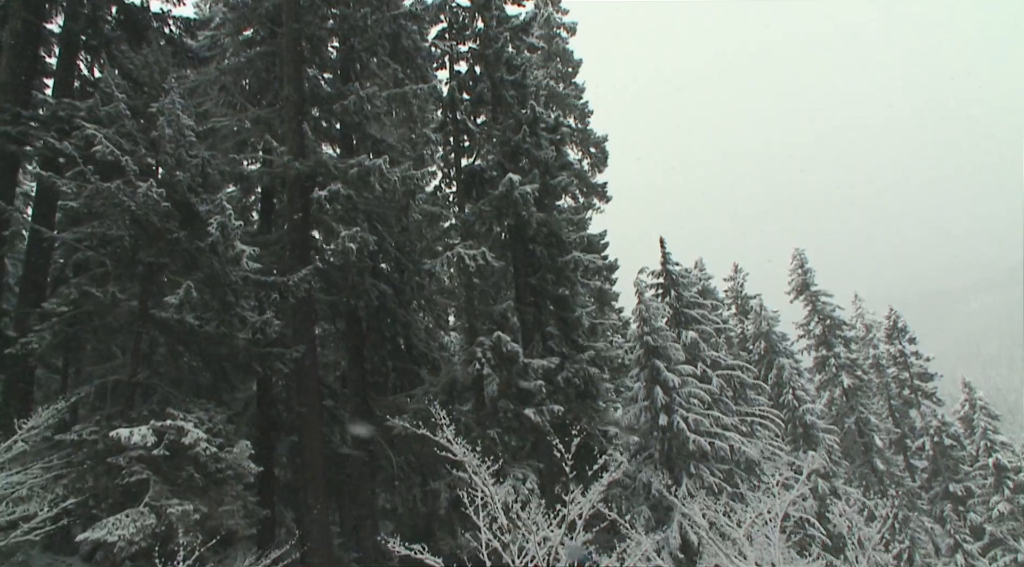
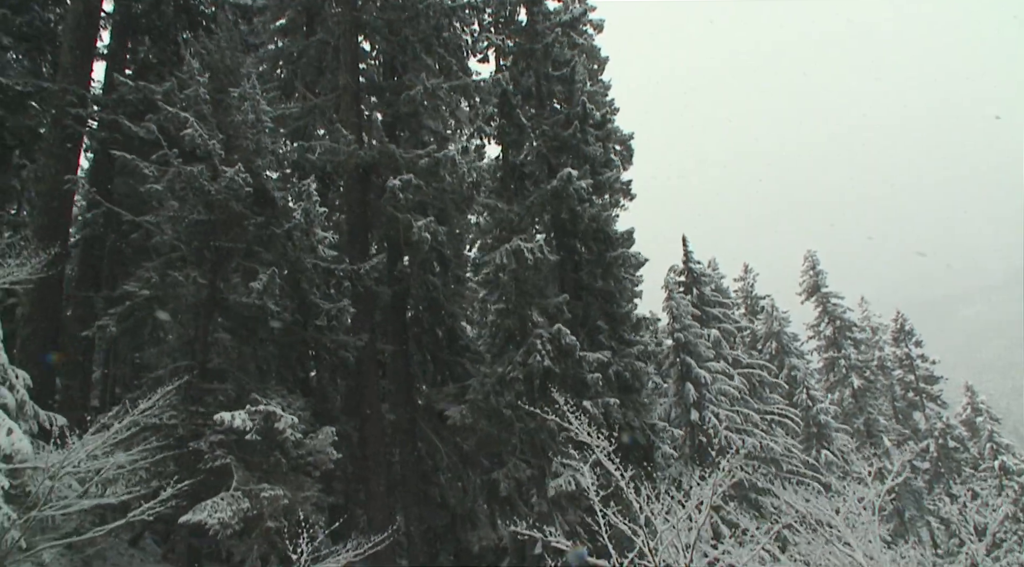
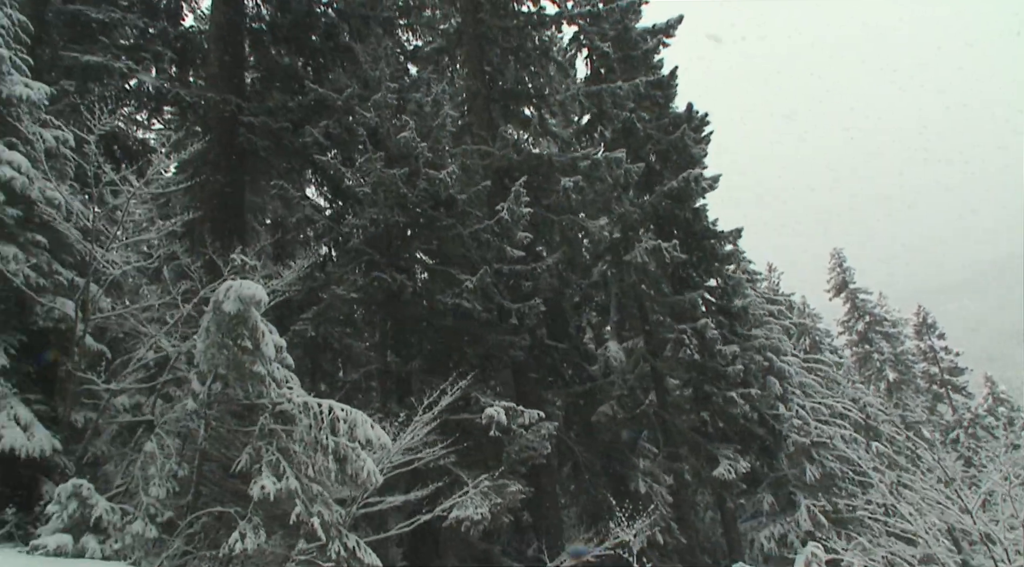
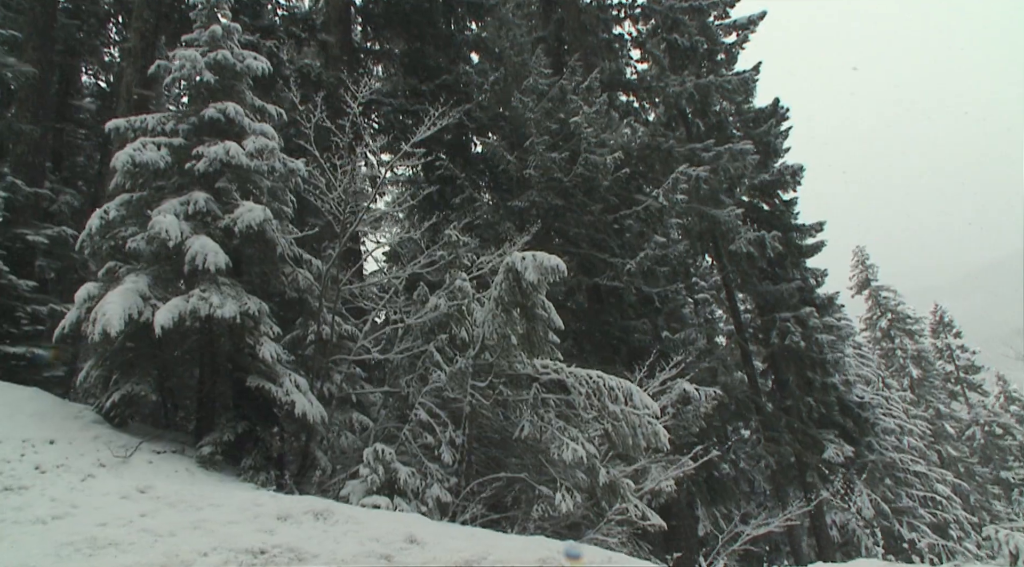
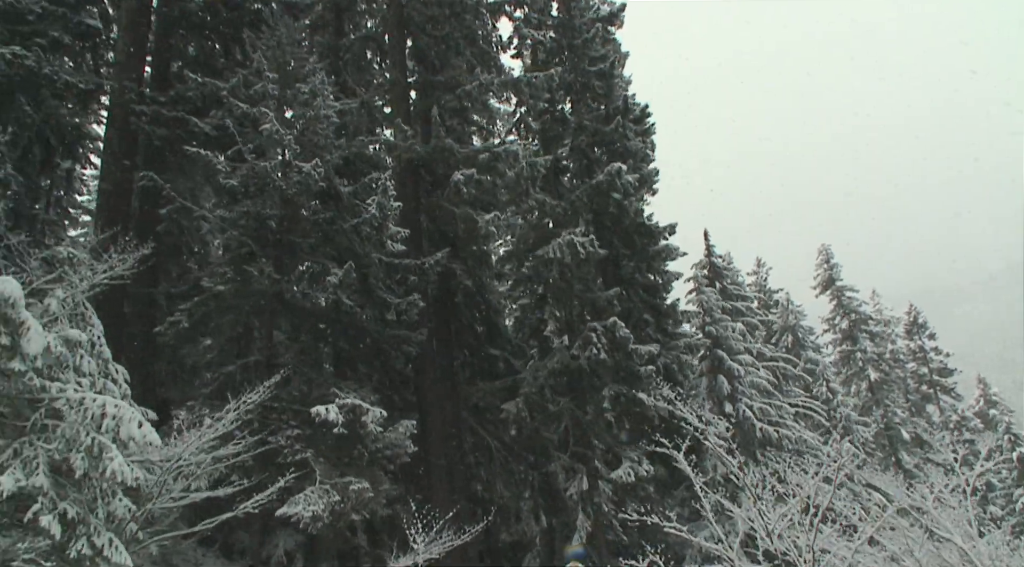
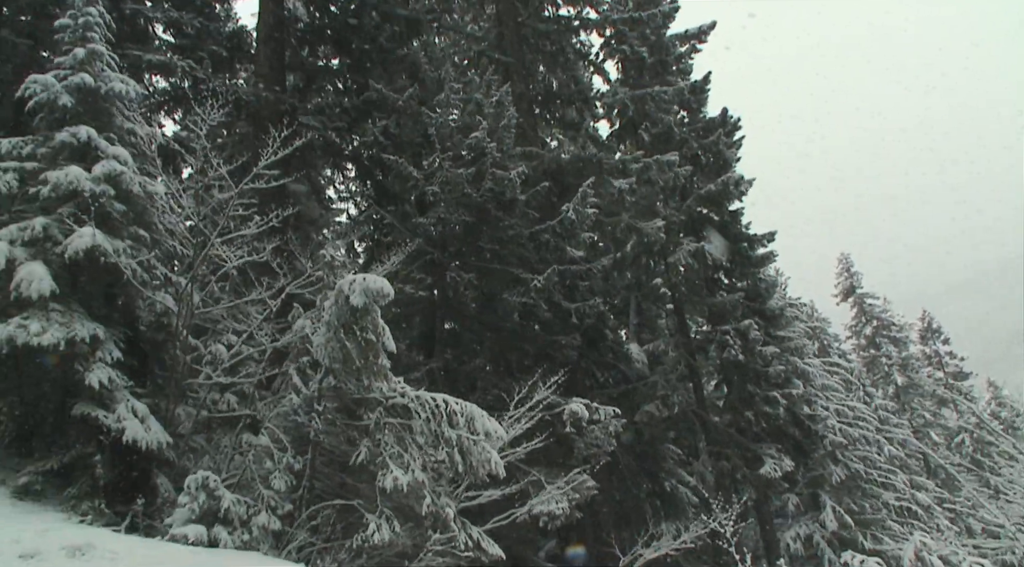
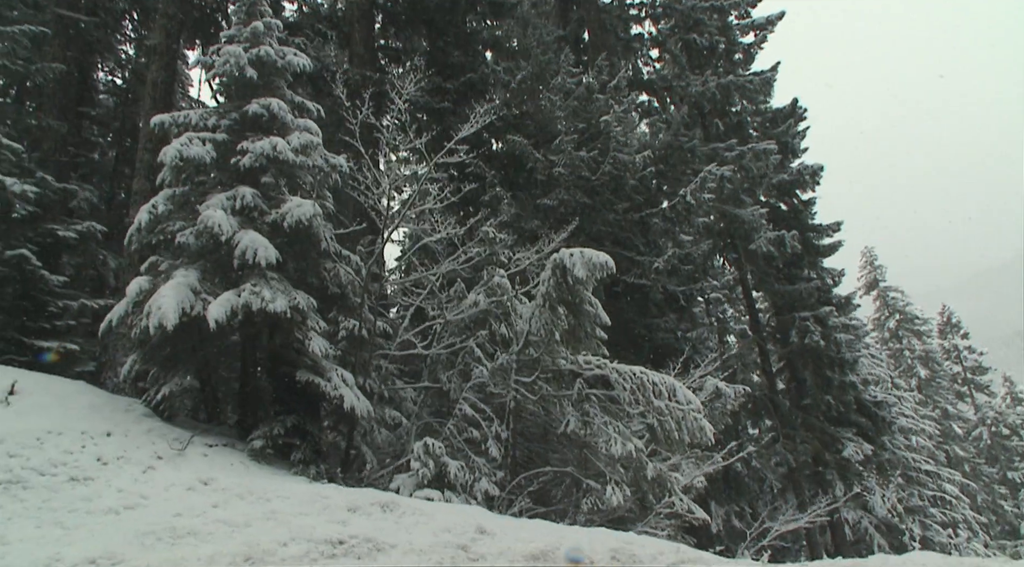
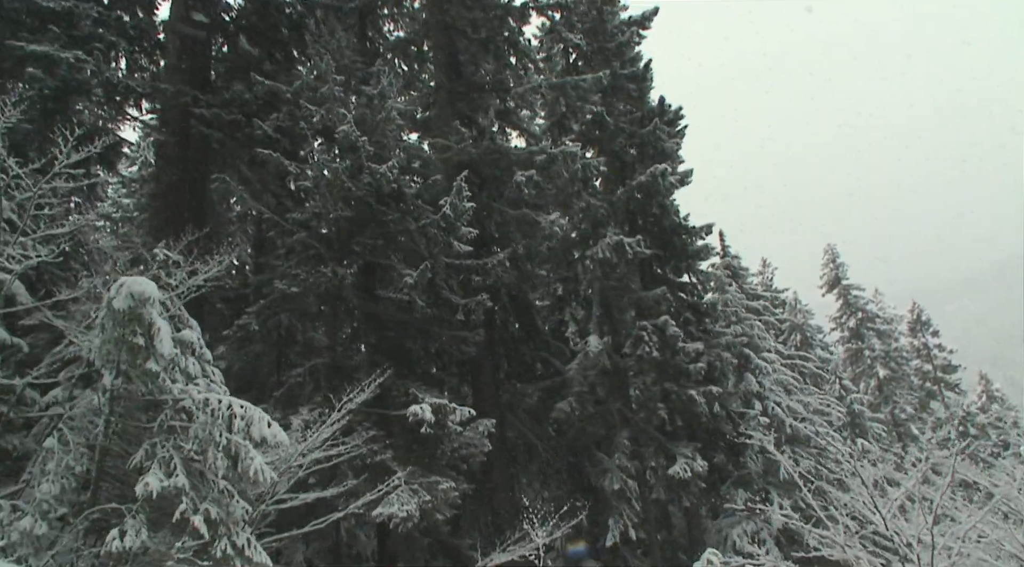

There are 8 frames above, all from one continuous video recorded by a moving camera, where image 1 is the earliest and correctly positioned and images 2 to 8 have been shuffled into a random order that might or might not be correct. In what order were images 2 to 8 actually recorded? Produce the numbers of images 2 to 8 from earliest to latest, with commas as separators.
2, 5, 8, 3, 6, 4, 7
